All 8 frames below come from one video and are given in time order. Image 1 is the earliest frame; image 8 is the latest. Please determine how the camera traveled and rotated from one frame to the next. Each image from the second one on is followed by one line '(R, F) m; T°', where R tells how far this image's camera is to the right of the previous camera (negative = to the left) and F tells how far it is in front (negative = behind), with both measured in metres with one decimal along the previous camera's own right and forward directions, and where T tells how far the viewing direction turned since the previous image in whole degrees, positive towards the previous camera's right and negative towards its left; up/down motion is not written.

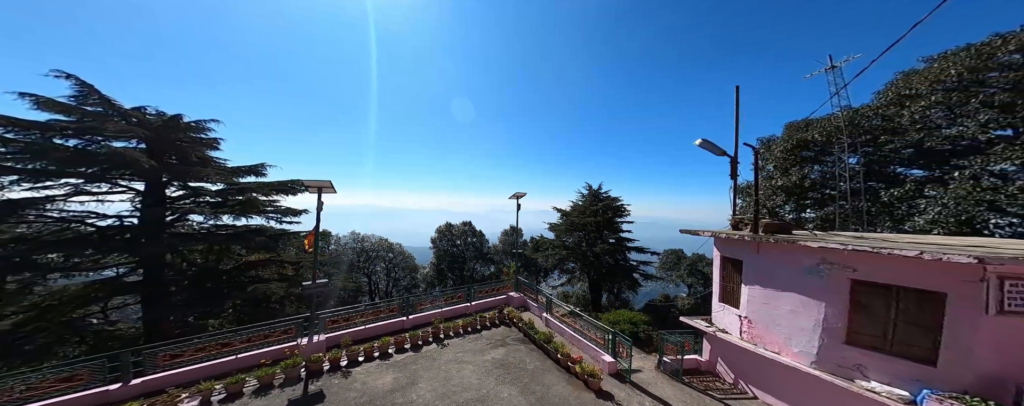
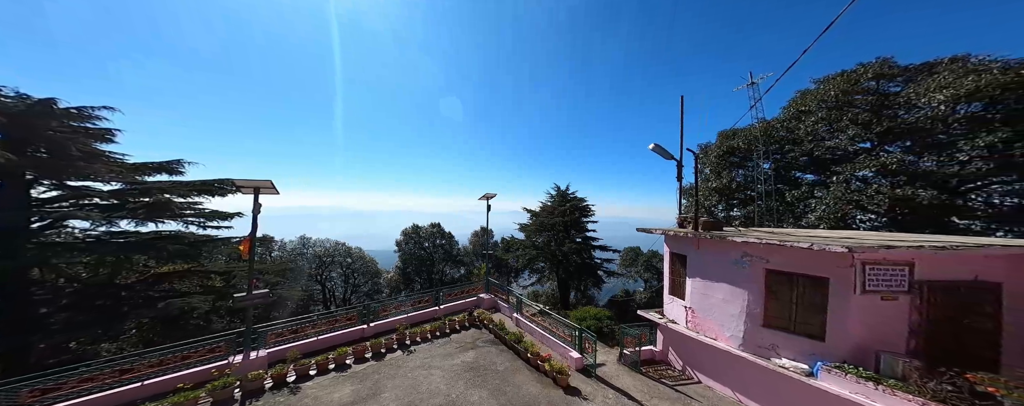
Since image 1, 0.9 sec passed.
(+0.5, -0.1) m; +8°
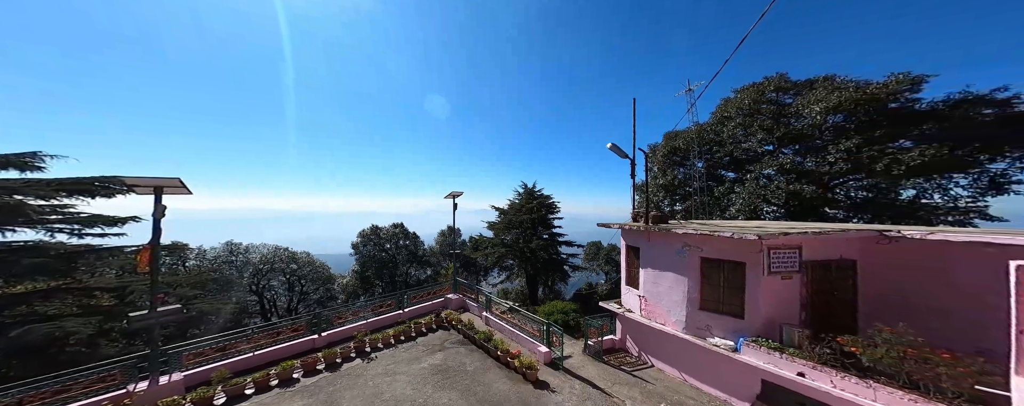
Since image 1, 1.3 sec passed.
(+0.5, -0.1) m; +8°
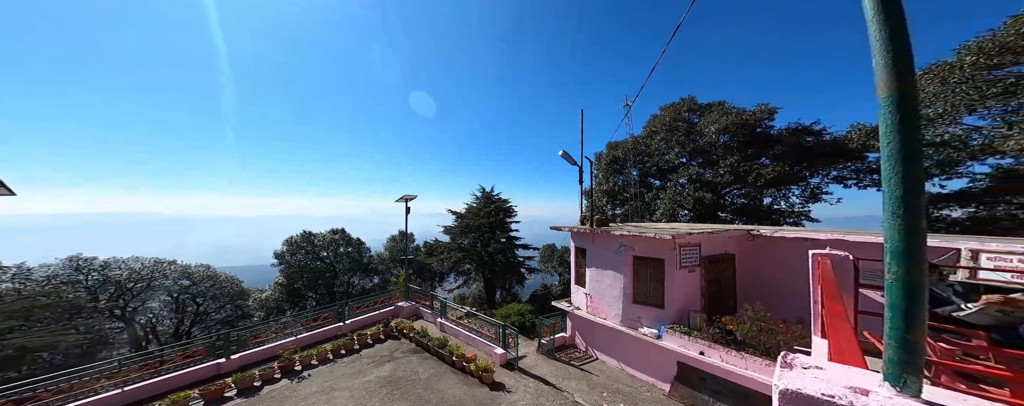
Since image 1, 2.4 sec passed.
(+0.4, -0.5) m; +10°
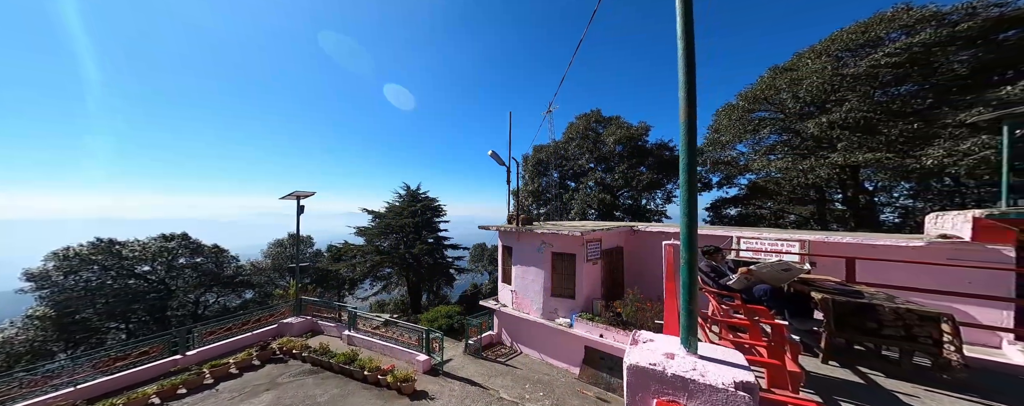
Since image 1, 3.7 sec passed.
(+0.4, -0.3) m; +14°
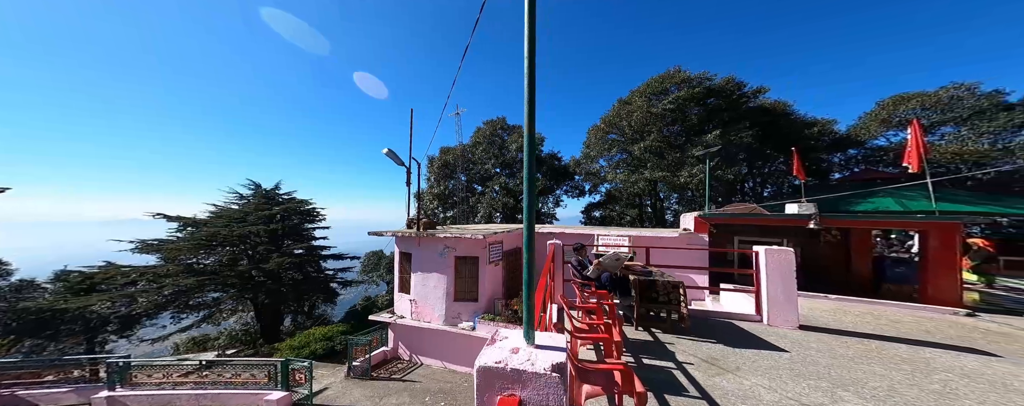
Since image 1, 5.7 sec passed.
(+0.2, -0.1) m; +18°
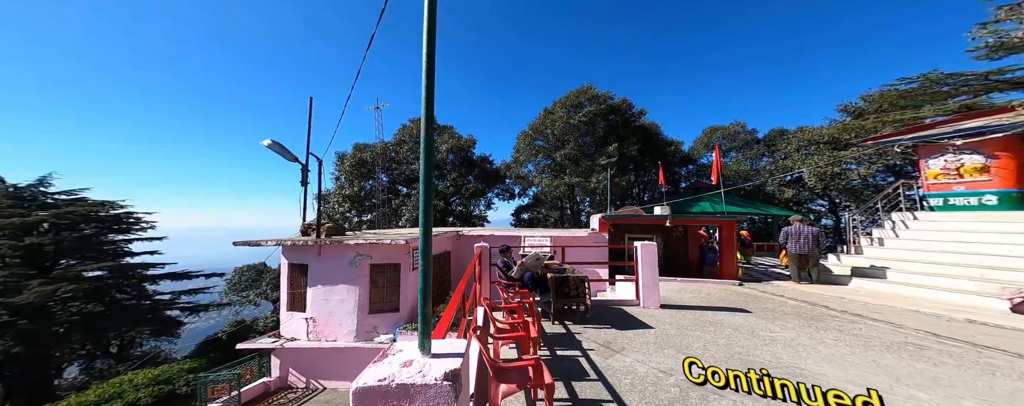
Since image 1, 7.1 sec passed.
(+0.1, +0.3) m; +13°
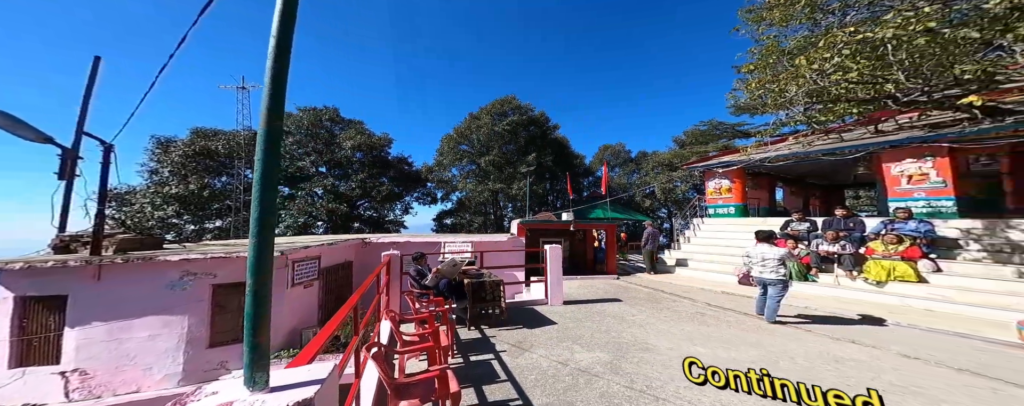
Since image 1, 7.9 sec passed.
(+0.2, +0.4) m; +15°
